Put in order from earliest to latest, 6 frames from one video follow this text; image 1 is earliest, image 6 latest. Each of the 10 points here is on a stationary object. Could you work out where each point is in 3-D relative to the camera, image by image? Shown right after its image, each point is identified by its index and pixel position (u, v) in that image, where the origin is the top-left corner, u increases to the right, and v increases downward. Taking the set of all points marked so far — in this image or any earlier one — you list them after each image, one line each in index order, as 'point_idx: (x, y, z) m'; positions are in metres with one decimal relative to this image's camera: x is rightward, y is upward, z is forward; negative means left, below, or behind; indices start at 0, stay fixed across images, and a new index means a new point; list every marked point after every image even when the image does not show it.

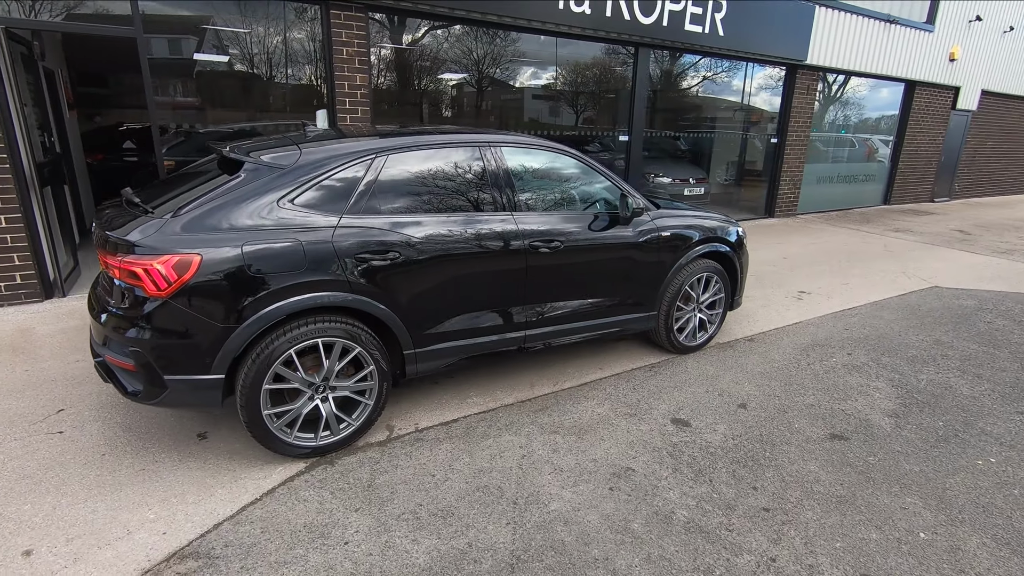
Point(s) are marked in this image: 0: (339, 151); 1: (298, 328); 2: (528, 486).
0: (-1.0, +0.7, +2.9) m
1: (-1.1, -0.2, +2.7) m
2: (+0.1, -1.0, +2.7) m
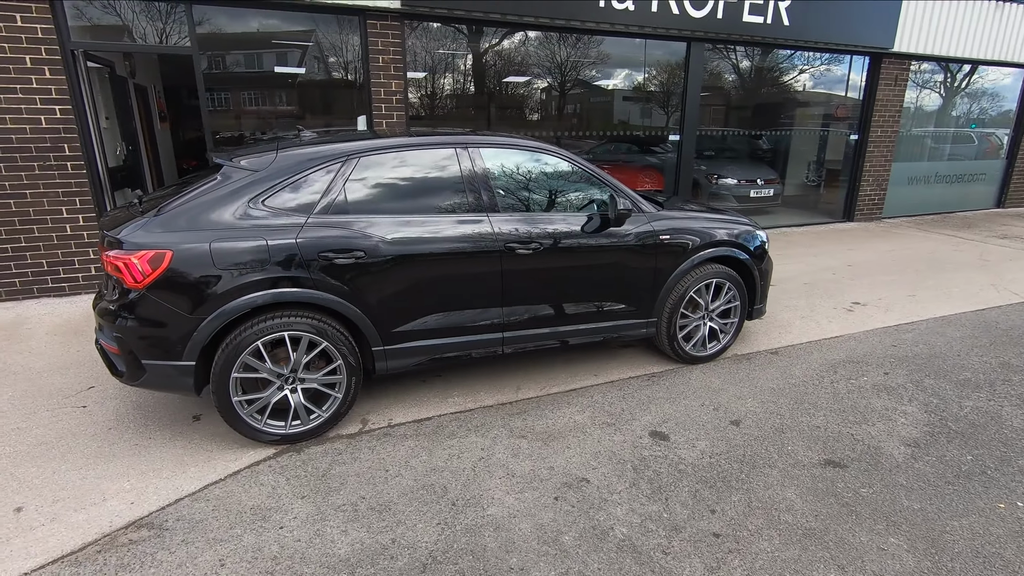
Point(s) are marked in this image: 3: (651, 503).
0: (-1.2, +0.8, +3.1) m
1: (-1.3, -0.2, +2.9) m
2: (-0.2, -1.0, +2.7) m
3: (+0.7, -1.0, +2.6) m
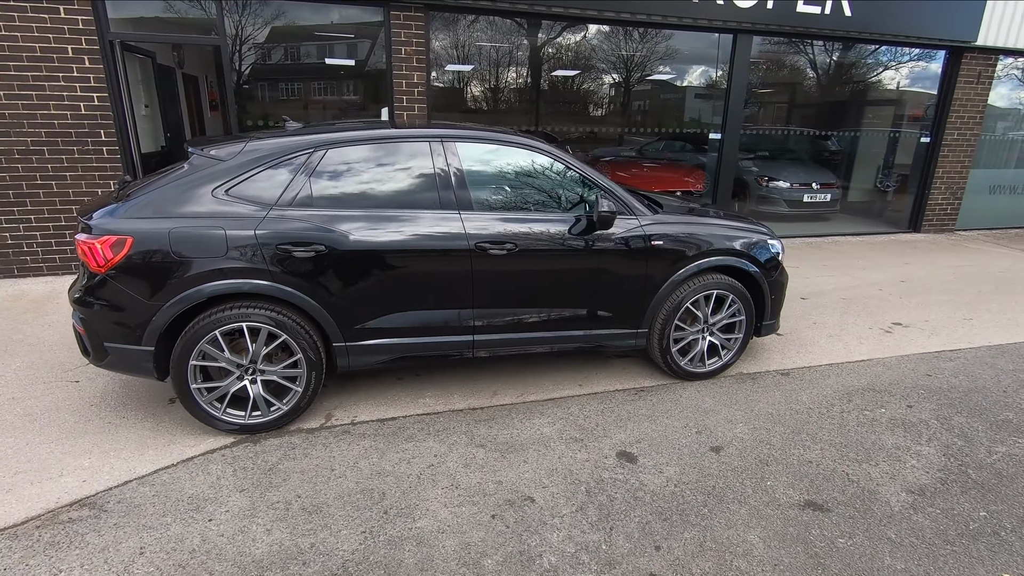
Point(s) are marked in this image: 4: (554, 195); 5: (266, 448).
0: (-1.4, +0.8, +3.1) m
1: (-1.5, -0.1, +2.9) m
2: (-0.5, -1.0, +2.6) m
3: (+0.4, -1.1, +2.4) m
4: (+0.6, +0.6, +3.5) m
5: (-1.4, -0.9, +3.0) m
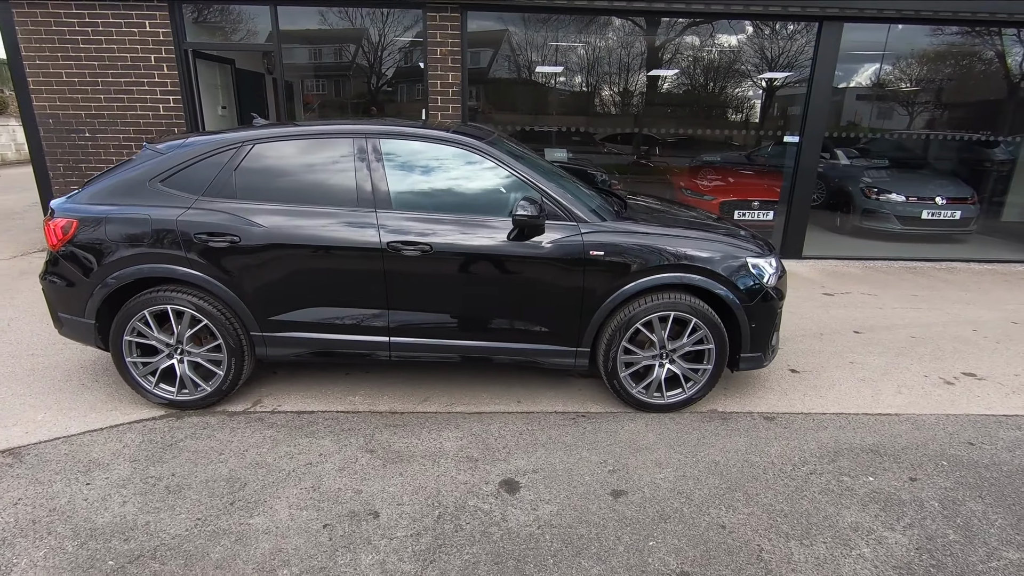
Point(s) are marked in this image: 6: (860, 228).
0: (-1.8, +0.9, +3.2) m
1: (-2.1, 0.0, +3.1) m
2: (-1.2, -1.0, +2.6) m
3: (-0.4, -1.1, +2.2) m
4: (+0.1, +0.5, +3.2) m
5: (-1.9, -0.8, +3.2) m
6: (+5.0, +0.9, +7.9) m
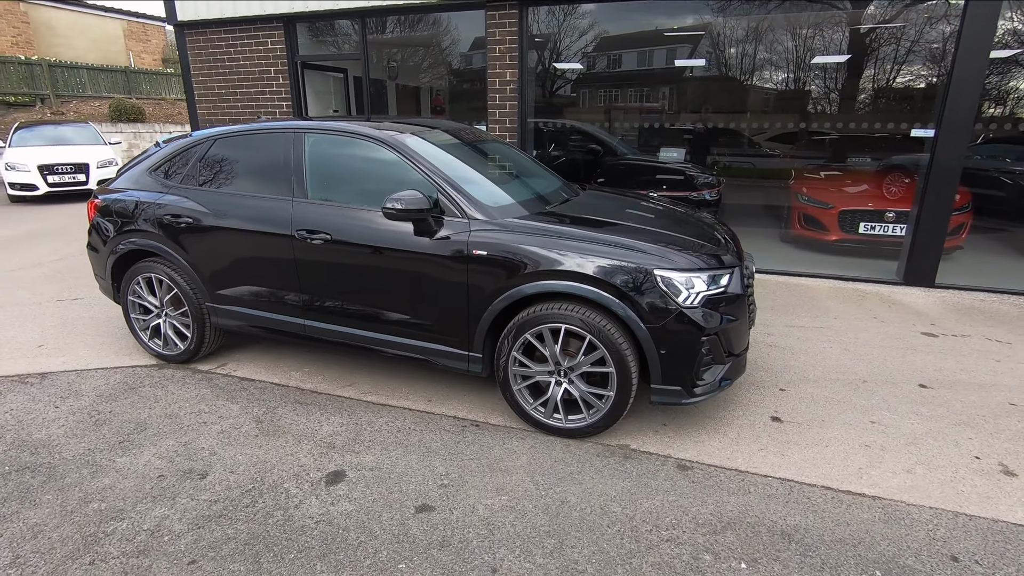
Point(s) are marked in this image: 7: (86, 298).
0: (-2.2, +1.1, +3.8) m
1: (-2.6, +0.2, +3.8) m
2: (-2.0, -0.8, +3.0) m
3: (-1.4, -1.0, +2.4) m
4: (-0.4, +0.5, +3.1) m
5: (-2.5, -0.6, +3.8) m
6: (+5.8, +0.4, +5.8) m
7: (-4.2, -0.1, +5.3) m
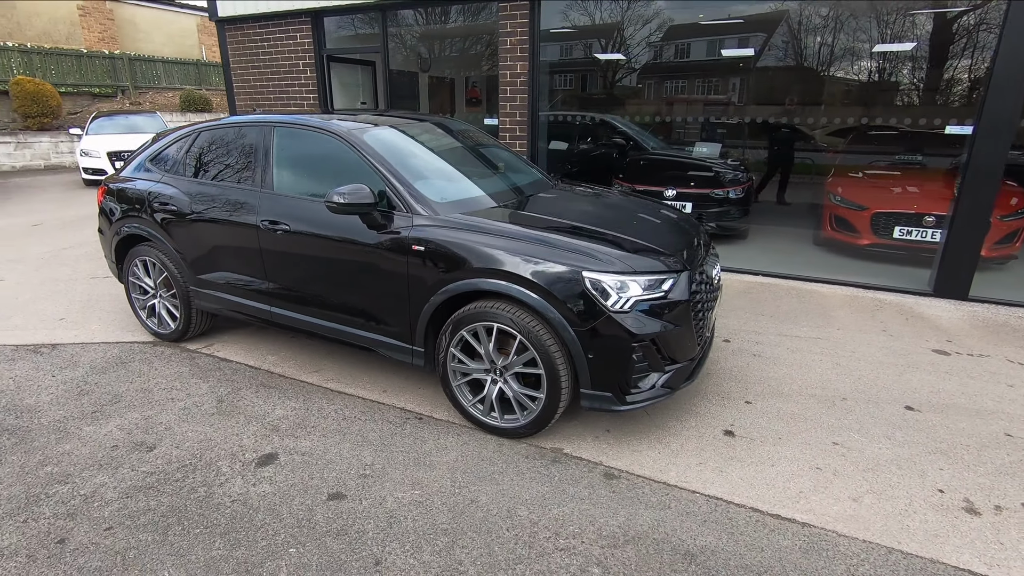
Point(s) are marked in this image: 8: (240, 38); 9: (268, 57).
0: (-2.4, +1.2, +4.0) m
1: (-2.8, +0.3, +4.1) m
2: (-2.3, -0.7, +3.2) m
3: (-1.9, -1.0, +2.6) m
4: (-0.7, +0.6, +3.1) m
5: (-2.7, -0.5, +4.1) m
6: (+5.7, +0.2, +5.2) m
7: (-4.2, +0.1, +5.8) m
8: (-3.9, +3.6, +7.8) m
9: (-3.4, +3.3, +7.7) m
